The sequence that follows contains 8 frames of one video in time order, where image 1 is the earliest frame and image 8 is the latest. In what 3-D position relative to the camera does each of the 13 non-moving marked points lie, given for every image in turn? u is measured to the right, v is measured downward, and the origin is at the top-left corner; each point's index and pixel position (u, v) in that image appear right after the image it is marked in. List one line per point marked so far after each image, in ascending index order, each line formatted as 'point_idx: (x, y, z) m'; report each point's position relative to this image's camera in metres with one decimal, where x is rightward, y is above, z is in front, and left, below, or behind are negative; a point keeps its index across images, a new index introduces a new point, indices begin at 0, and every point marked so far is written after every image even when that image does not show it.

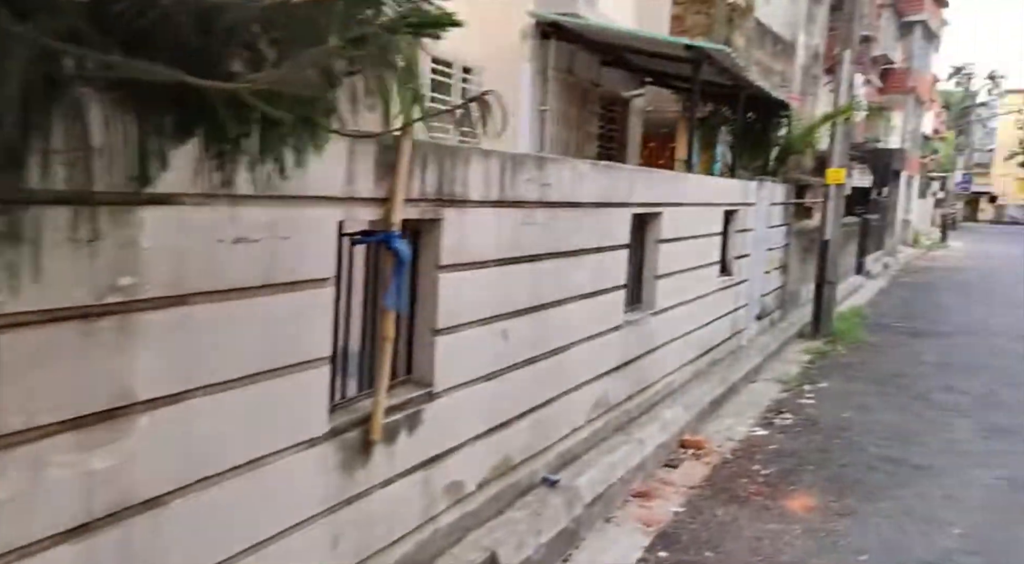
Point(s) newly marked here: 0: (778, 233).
0: (+3.1, +0.6, +11.0) m
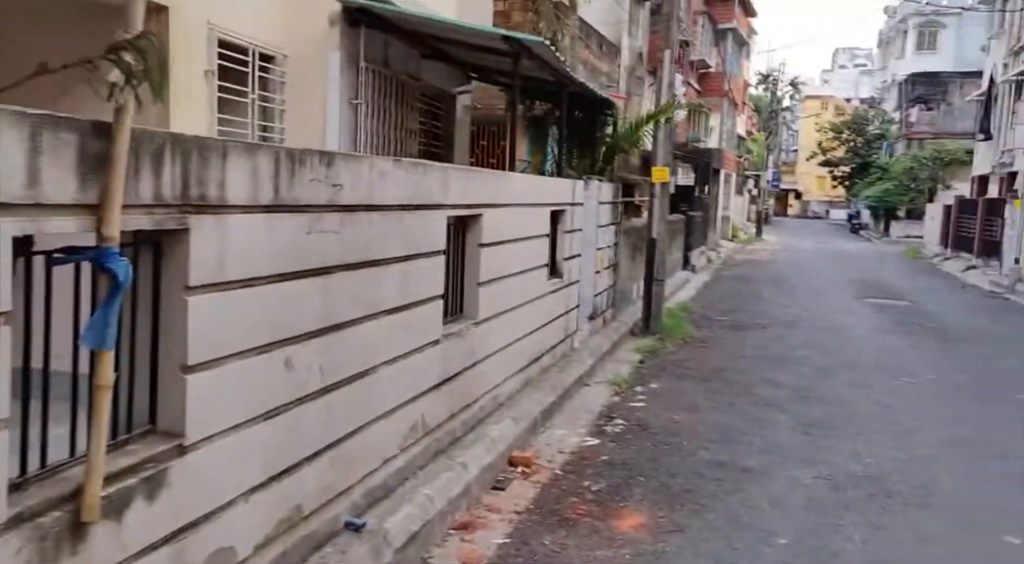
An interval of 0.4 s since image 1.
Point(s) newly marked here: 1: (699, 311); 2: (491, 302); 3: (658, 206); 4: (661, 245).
0: (+1.1, +0.6, +10.8) m
1: (+2.9, -0.5, +14.8) m
2: (-0.1, -0.1, +5.8) m
3: (+1.8, +1.0, +12.0) m
4: (+1.9, +0.5, +12.2) m
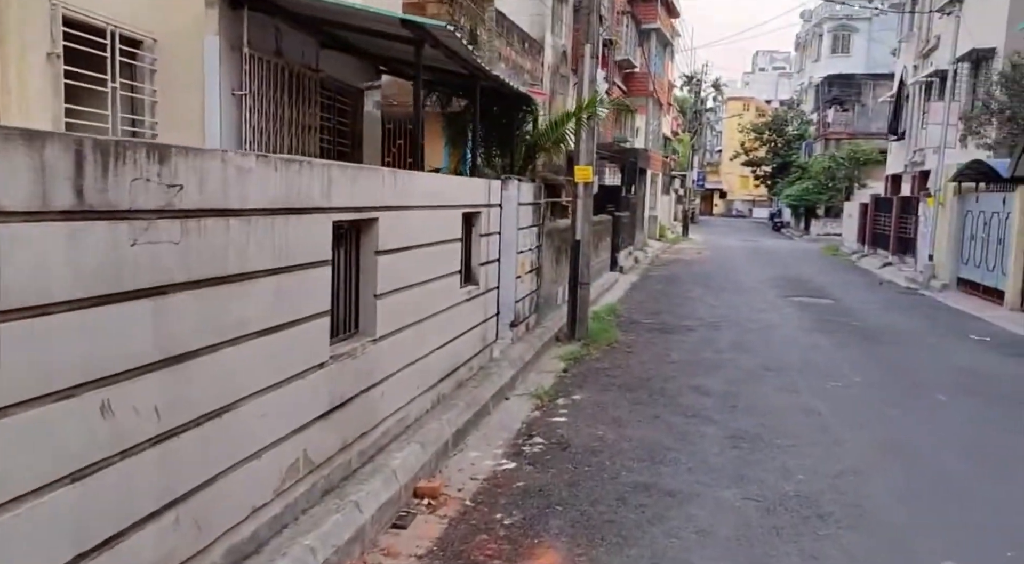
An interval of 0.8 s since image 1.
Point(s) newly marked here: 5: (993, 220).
0: (+0.2, +0.5, +10.3) m
1: (+1.7, -0.5, +14.4) m
2: (-0.7, -0.2, +5.3) m
3: (+0.8, +0.9, +11.5) m
4: (+0.9, +0.4, +11.7) m
5: (+9.1, +1.2, +18.7) m
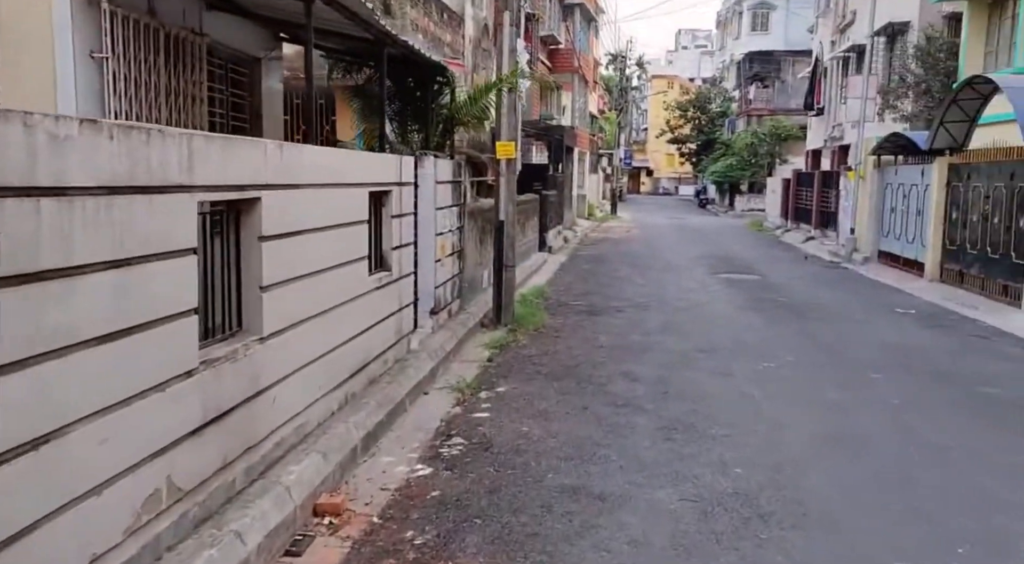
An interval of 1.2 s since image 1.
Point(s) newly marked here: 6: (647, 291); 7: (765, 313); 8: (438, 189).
0: (-0.6, +0.7, +9.7) m
1: (+0.6, -0.2, +13.9) m
2: (-1.1, -0.1, +4.6) m
3: (-0.1, +1.1, +11.0) m
4: (0.0, +0.6, +11.2) m
5: (+7.7, +1.8, +18.7) m
6: (+2.1, -0.1, +14.6) m
7: (+3.3, -0.4, +12.6) m
8: (-0.7, +0.9, +9.1) m
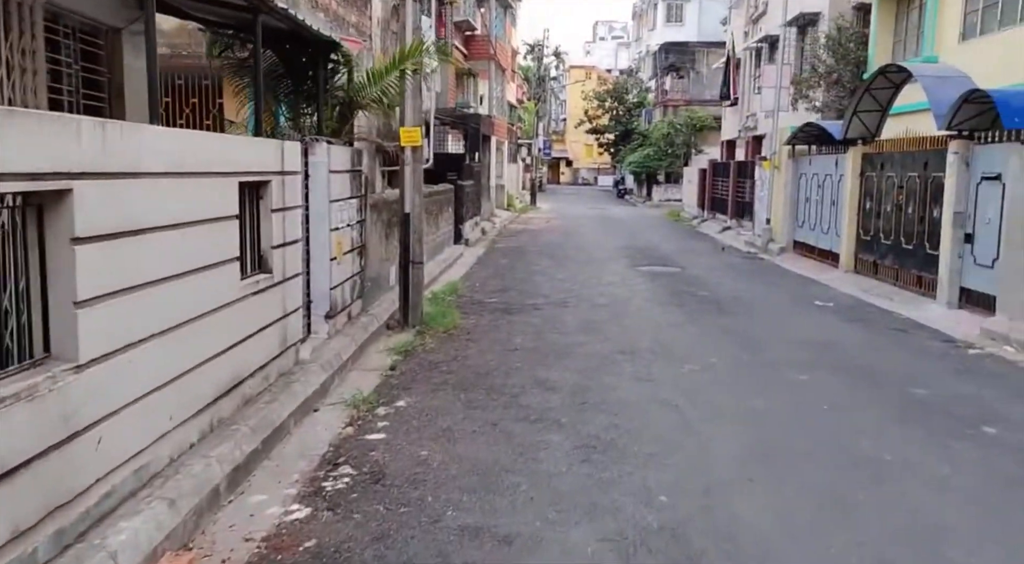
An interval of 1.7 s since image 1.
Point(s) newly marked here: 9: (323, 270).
0: (-1.5, +0.7, +8.9) m
1: (-0.6, -0.2, +13.2) m
2: (-1.6, -0.2, +3.8) m
3: (-1.1, +1.1, +10.2) m
4: (-1.0, +0.7, +10.4) m
5: (+6.0, +1.9, +18.5) m
6: (+0.8, -0.1, +13.9) m
7: (+2.2, -0.3, +12.1) m
8: (-1.5, +0.9, +8.2) m
9: (-1.6, +0.1, +8.1) m
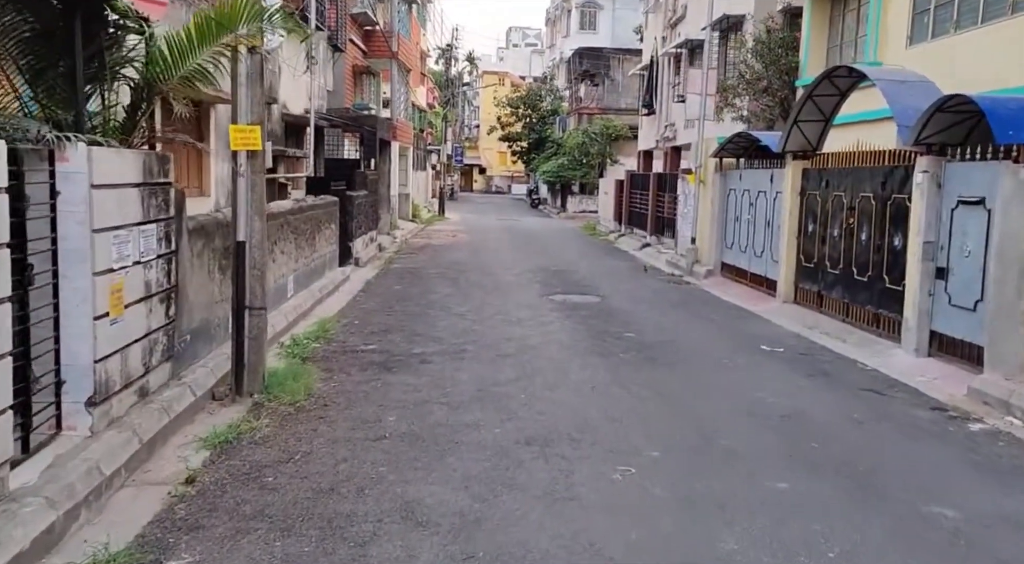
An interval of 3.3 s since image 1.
0: (-2.4, +0.3, +6.2) m
1: (-1.9, -0.6, +10.5) m
2: (-2.0, -0.5, +1.1) m
3: (-2.1, +0.7, +7.5) m
4: (-2.1, +0.2, +7.7) m
5: (+4.2, +1.4, +16.4) m
6: (-0.6, -0.5, +11.4) m
7: (+1.0, -0.8, +9.7) m
8: (-2.4, +0.5, +5.5) m
9: (-2.4, -0.3, +5.4) m
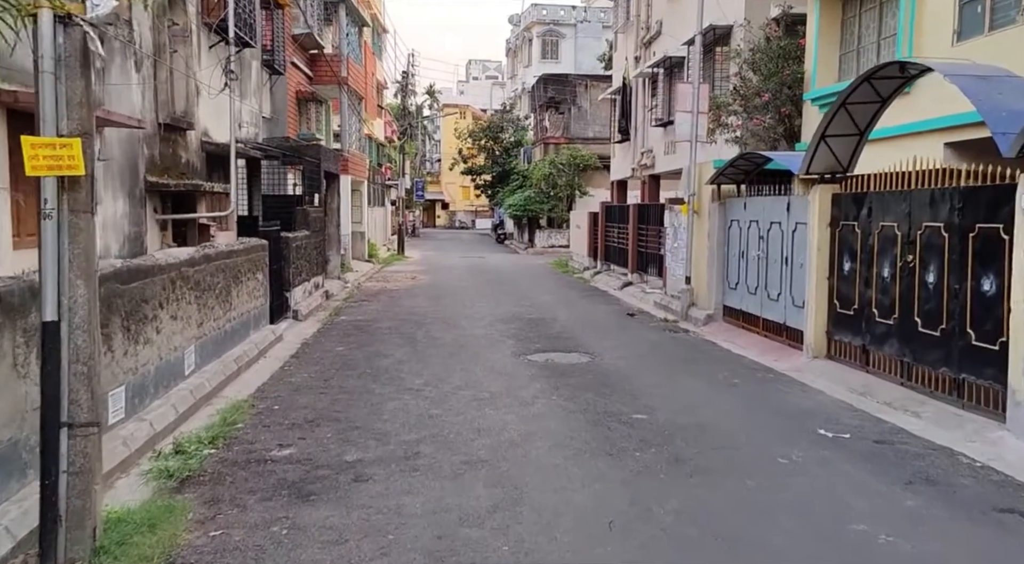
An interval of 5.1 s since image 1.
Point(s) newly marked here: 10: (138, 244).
0: (-2.5, -0.2, +3.3) m
1: (-2.1, -1.2, +7.7) m
2: (-1.9, -0.8, -1.8) m
3: (-2.2, +0.2, +4.7) m
4: (-2.2, -0.3, +4.9) m
5: (+3.7, +0.7, +13.8) m
6: (-0.9, -1.1, +8.6) m
7: (+0.8, -1.3, +6.9) m
8: (-2.4, 0.0, +2.7) m
9: (-2.5, -0.7, +2.5) m
10: (-4.9, +0.5, +12.6) m
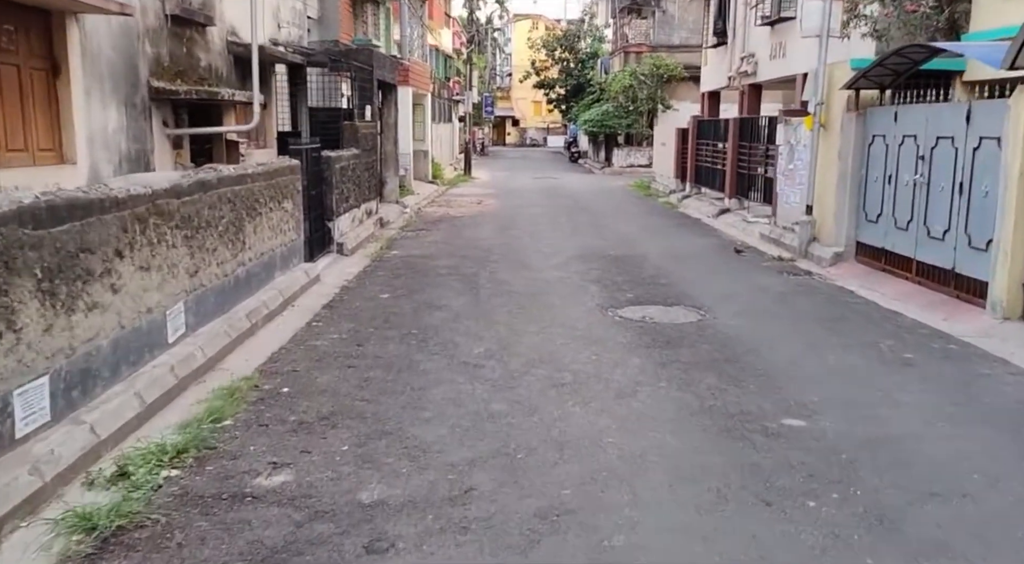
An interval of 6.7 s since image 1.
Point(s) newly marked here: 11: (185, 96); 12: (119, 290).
0: (-2.3, -0.2, +1.0) m
1: (-1.6, -0.9, +5.3) m
2: (-2.0, -1.3, -4.1) m
3: (-1.9, +0.3, +2.3) m
4: (-1.9, -0.2, +2.5) m
5: (+4.7, +1.5, +10.9) m
6: (-0.2, -0.7, +6.2) m
7: (+1.3, -1.1, +4.4) m
8: (-2.2, -0.1, +0.3) m
9: (-2.3, -0.8, +0.2) m
10: (-4.0, +1.3, +10.3) m
11: (-3.7, +2.1, +10.8) m
12: (-2.4, -0.1, +5.9) m
